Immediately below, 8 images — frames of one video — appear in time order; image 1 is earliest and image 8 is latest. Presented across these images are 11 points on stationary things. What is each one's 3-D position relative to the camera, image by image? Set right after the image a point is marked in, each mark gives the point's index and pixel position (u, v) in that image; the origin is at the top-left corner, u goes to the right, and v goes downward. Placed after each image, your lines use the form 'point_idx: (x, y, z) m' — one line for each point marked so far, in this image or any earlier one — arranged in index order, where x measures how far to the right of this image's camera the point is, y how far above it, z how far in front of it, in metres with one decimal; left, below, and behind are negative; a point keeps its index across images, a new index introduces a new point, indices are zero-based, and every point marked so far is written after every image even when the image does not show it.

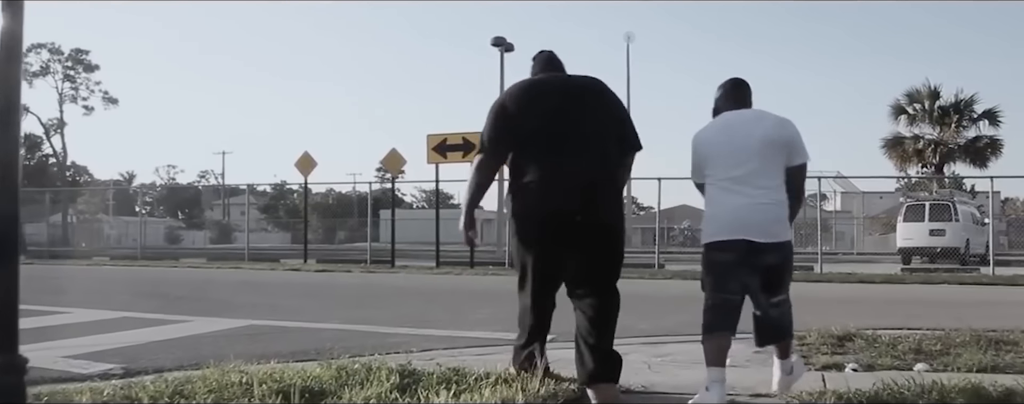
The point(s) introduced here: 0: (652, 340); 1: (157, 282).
0: (+1.0, -1.0, +6.8) m
1: (-4.8, -1.1, +12.7) m
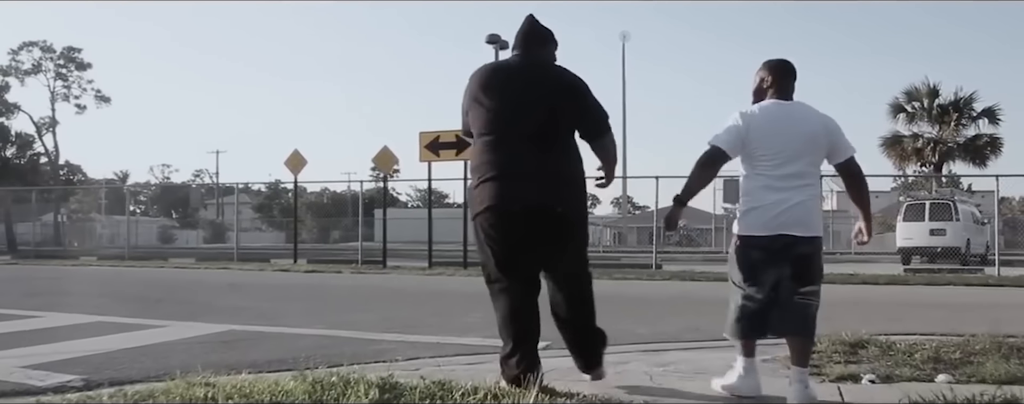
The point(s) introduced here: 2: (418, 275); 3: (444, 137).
0: (+1.0, -1.0, +6.4) m
1: (-4.9, -1.1, +12.3) m
2: (-1.5, -1.2, +15.3) m
3: (-1.3, +1.2, +17.0) m
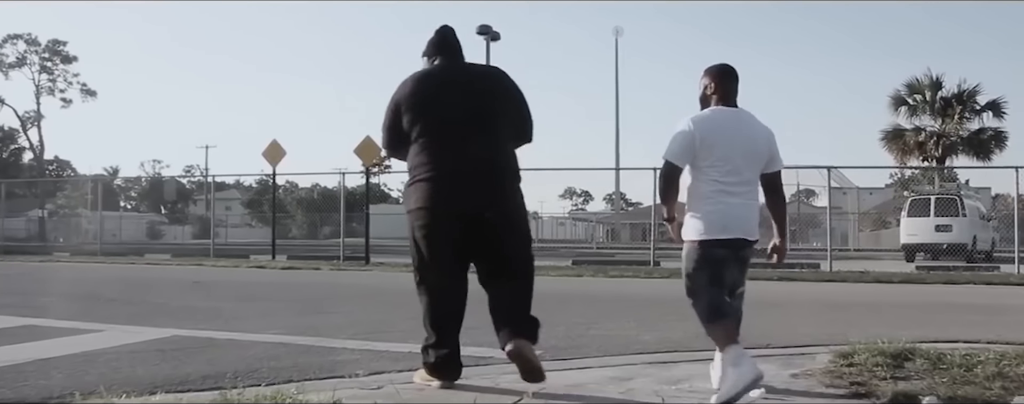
0: (+0.9, -0.9, +5.5) m
1: (-5.0, -1.0, +11.4) m
2: (-1.7, -1.1, +14.4) m
3: (-1.4, +1.3, +16.1) m
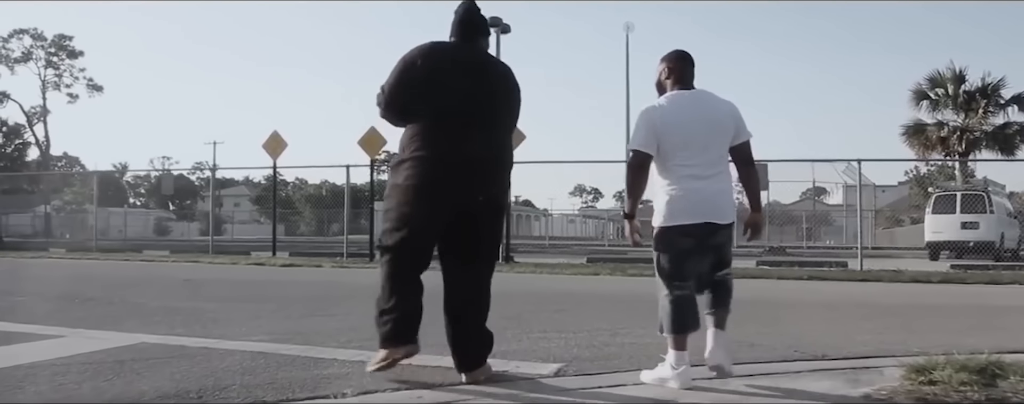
0: (+0.9, -0.9, +4.7) m
1: (-4.9, -0.9, +10.6) m
2: (-1.5, -1.0, +13.6) m
3: (-1.2, +1.4, +15.3) m
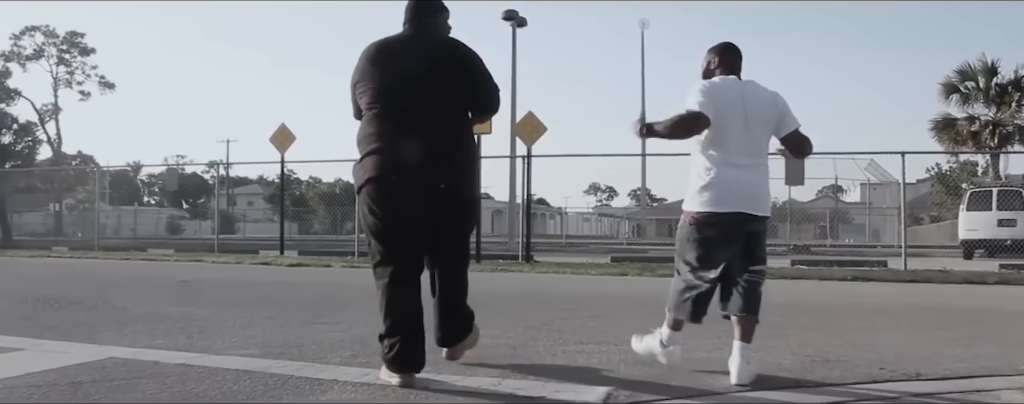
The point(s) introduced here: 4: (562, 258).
0: (+1.1, -0.8, +3.8) m
1: (-4.6, -0.8, +9.9) m
2: (-1.2, -0.9, +12.8) m
3: (-0.9, +1.5, +14.4) m
4: (+1.0, -1.1, +18.2) m
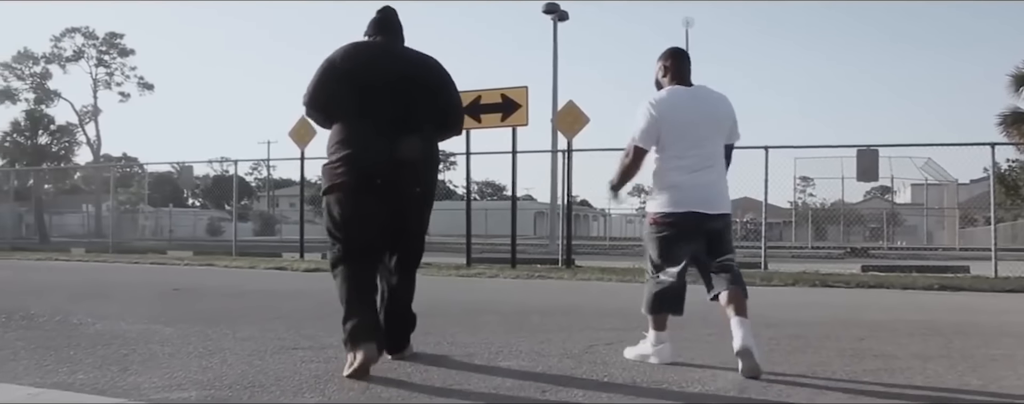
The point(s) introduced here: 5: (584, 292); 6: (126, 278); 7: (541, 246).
0: (+1.2, -0.8, +2.5) m
1: (-4.3, -0.8, +8.7) m
2: (-0.7, -0.9, +11.5) m
3: (-0.4, +1.5, +13.1) m
4: (+1.7, -1.1, +16.8) m
5: (+0.7, -0.9, +8.8) m
6: (-4.4, -0.9, +10.7) m
7: (+0.6, -0.9, +19.3) m
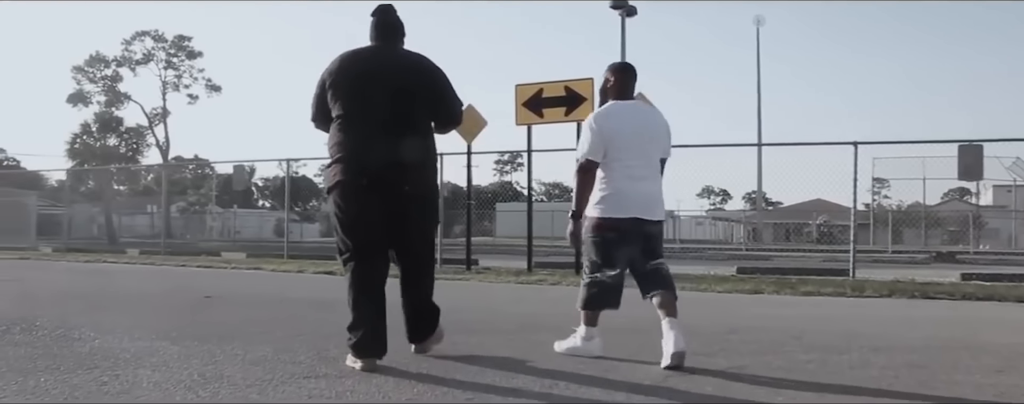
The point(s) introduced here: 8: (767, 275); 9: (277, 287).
0: (+1.2, -0.8, +1.5) m
1: (-3.8, -0.8, +8.1) m
2: (0.0, -0.9, +10.6) m
3: (+0.5, +1.5, +12.2) m
4: (+2.8, -1.1, +15.8) m
5: (+1.2, -0.9, +7.9) m
6: (-3.7, -0.9, +10.1) m
7: (+1.9, -0.9, +18.3) m
8: (+3.3, -1.0, +12.3) m
9: (-2.5, -0.9, +9.9) m
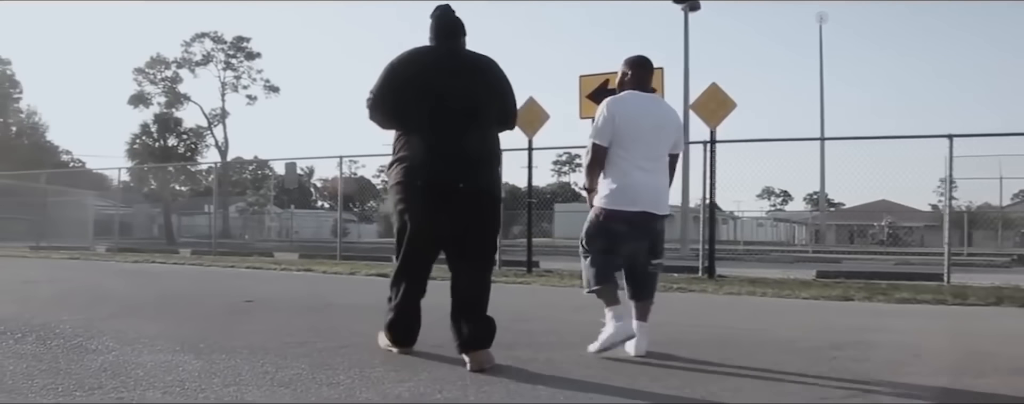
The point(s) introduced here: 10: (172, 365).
0: (+1.4, -0.7, +0.6) m
1: (-3.2, -0.8, +7.6) m
2: (+0.7, -0.9, +9.8) m
3: (+1.2, +1.5, +11.4) m
4: (+3.8, -1.1, +14.8) m
5: (+1.7, -0.8, +7.0) m
6: (-3.1, -0.8, +9.6) m
7: (+3.0, -0.9, +17.4) m
8: (+4.1, -0.9, +11.3) m
9: (-1.9, -0.9, +9.3) m
10: (-1.5, -0.7, +4.2) m
